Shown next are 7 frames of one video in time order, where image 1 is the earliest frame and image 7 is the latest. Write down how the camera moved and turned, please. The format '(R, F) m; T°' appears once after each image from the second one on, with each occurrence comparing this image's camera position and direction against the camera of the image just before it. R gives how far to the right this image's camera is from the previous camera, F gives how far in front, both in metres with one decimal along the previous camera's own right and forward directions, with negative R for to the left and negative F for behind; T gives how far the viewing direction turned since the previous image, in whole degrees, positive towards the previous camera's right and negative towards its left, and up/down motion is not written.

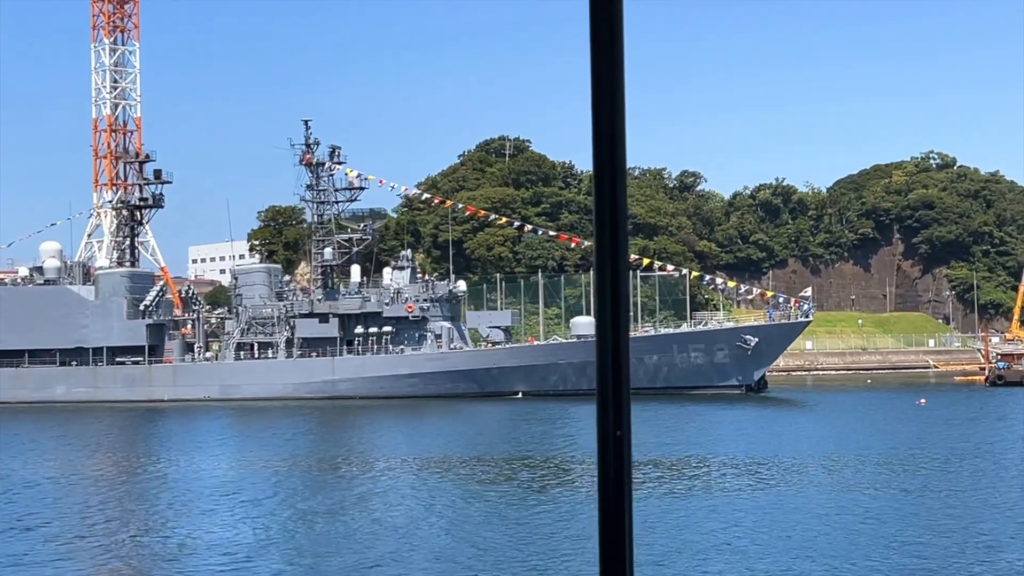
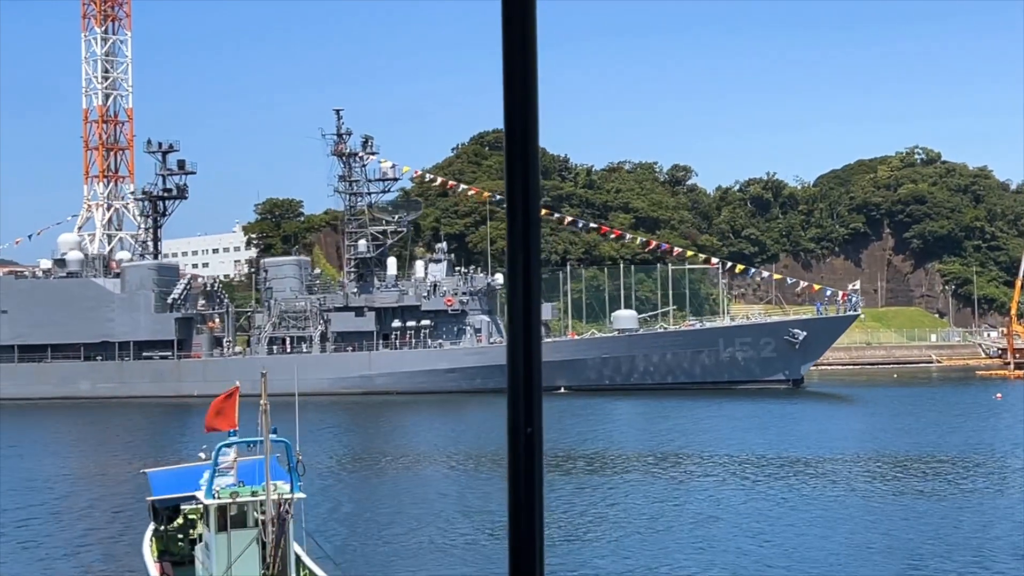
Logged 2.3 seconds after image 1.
(-1.0, +0.5) m; +1°
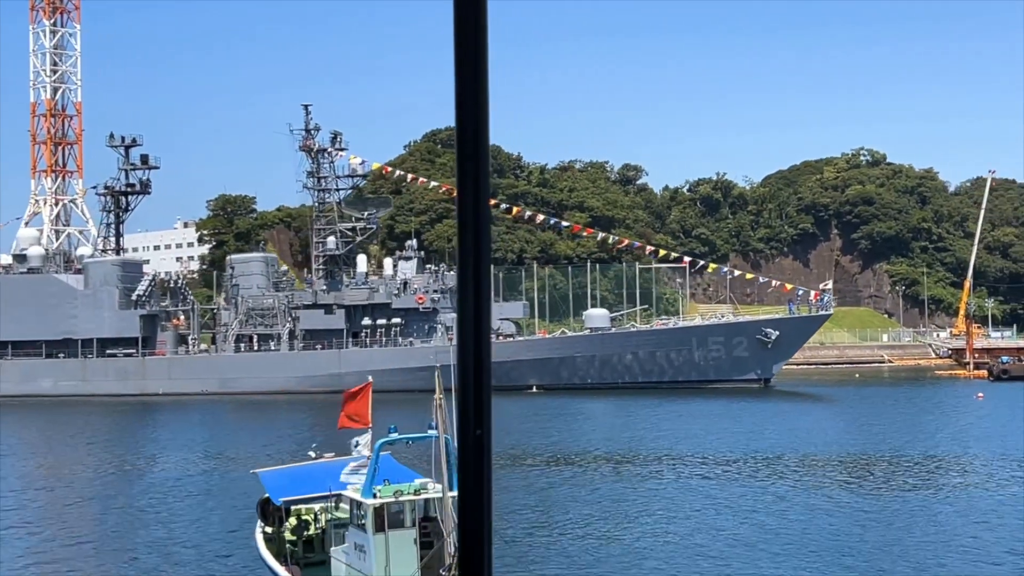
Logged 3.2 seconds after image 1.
(-0.4, 0.0) m; +3°
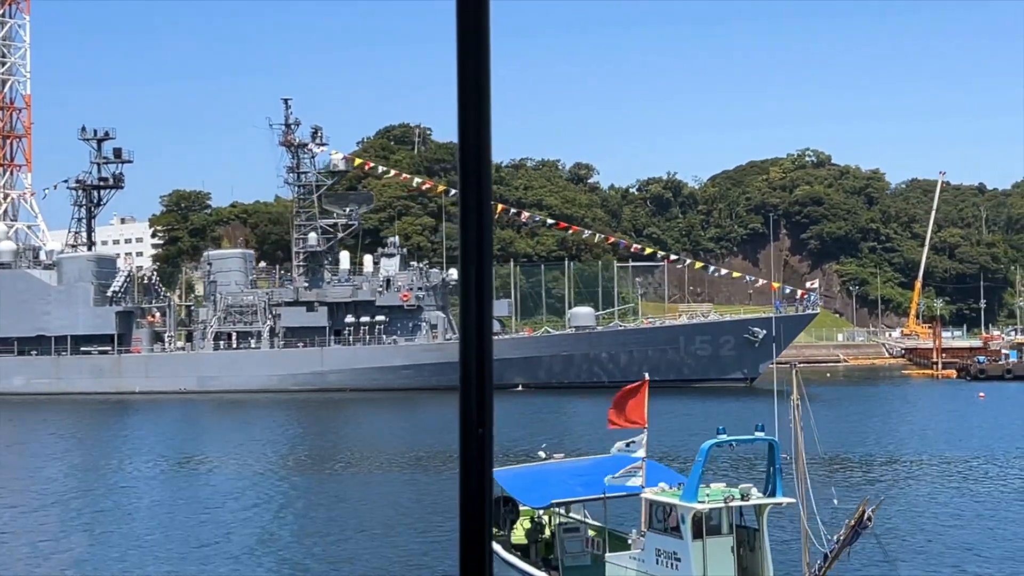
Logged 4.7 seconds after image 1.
(-0.7, +0.1) m; +3°
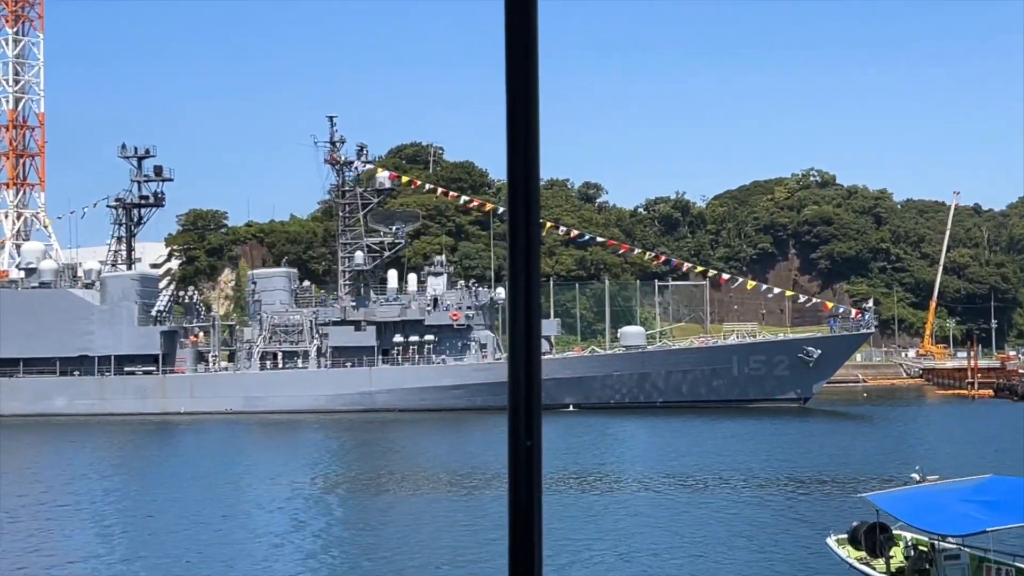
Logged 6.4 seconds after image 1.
(-0.8, +0.3) m; 0°
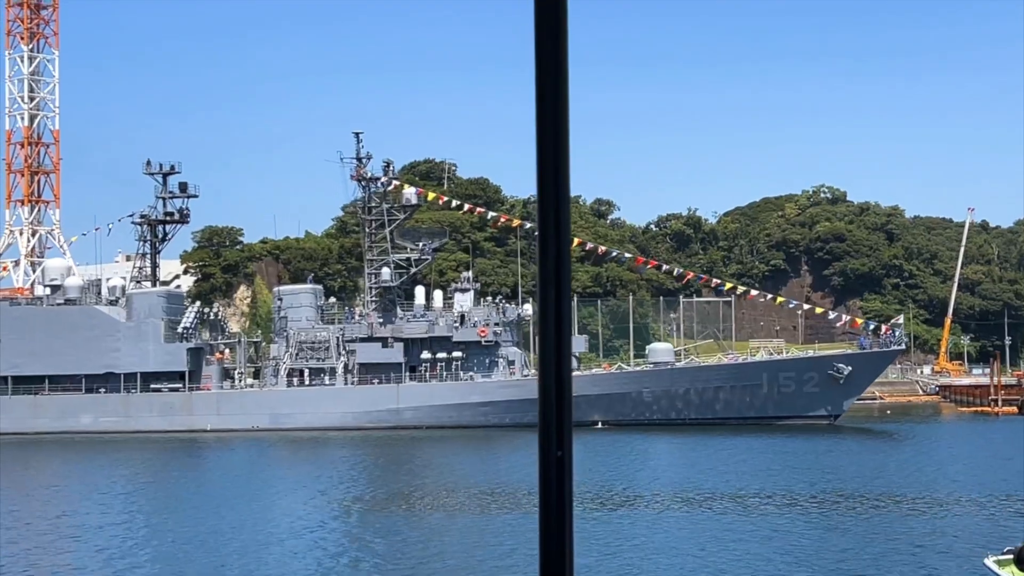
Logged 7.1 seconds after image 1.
(-0.3, +0.1) m; -1°
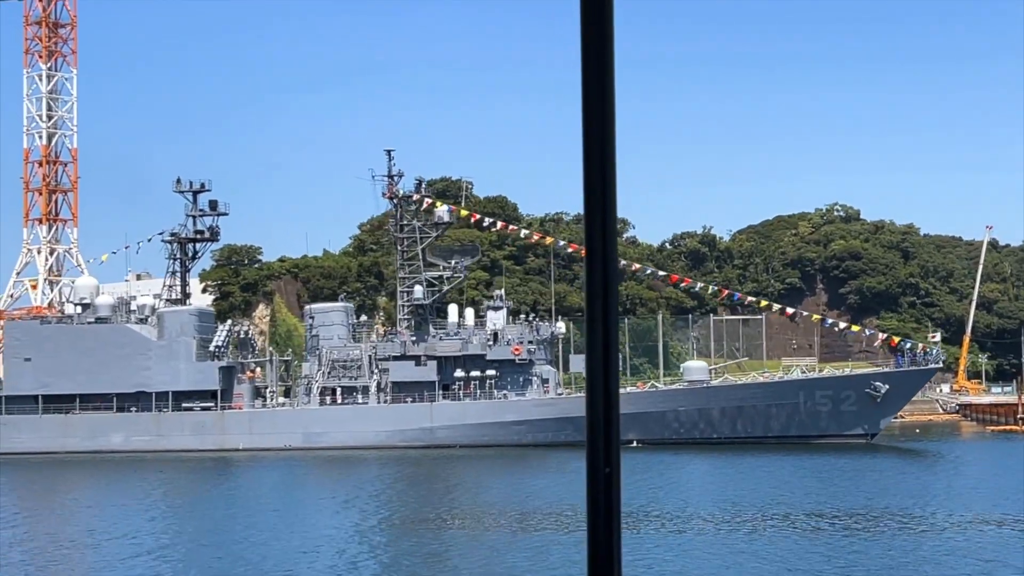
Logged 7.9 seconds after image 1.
(-0.4, +0.1) m; -1°
